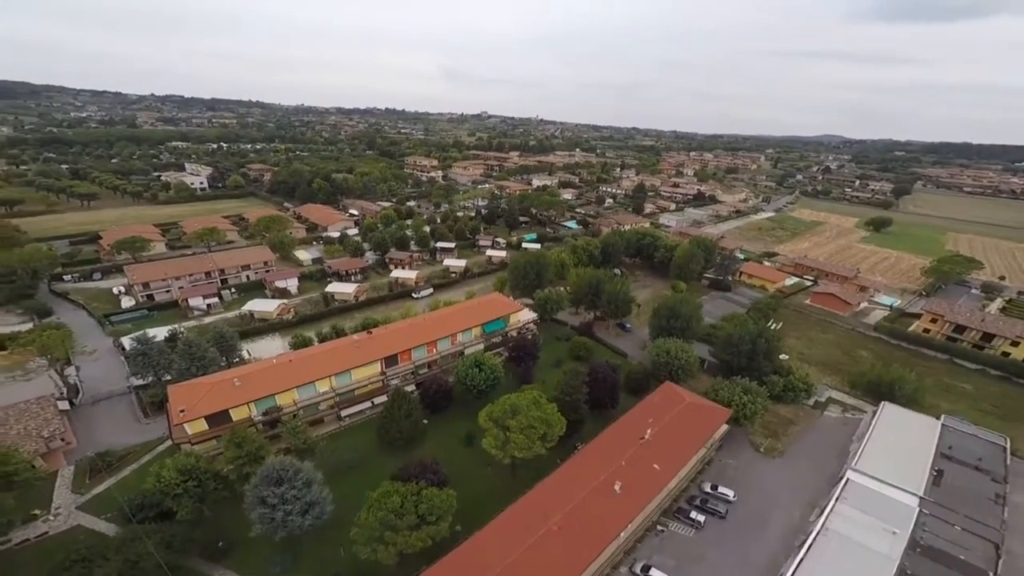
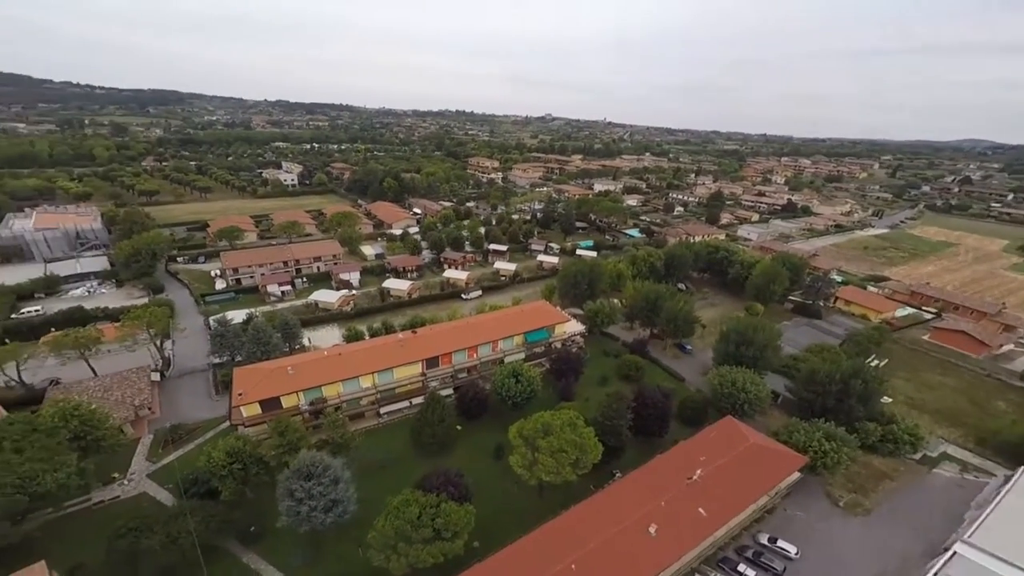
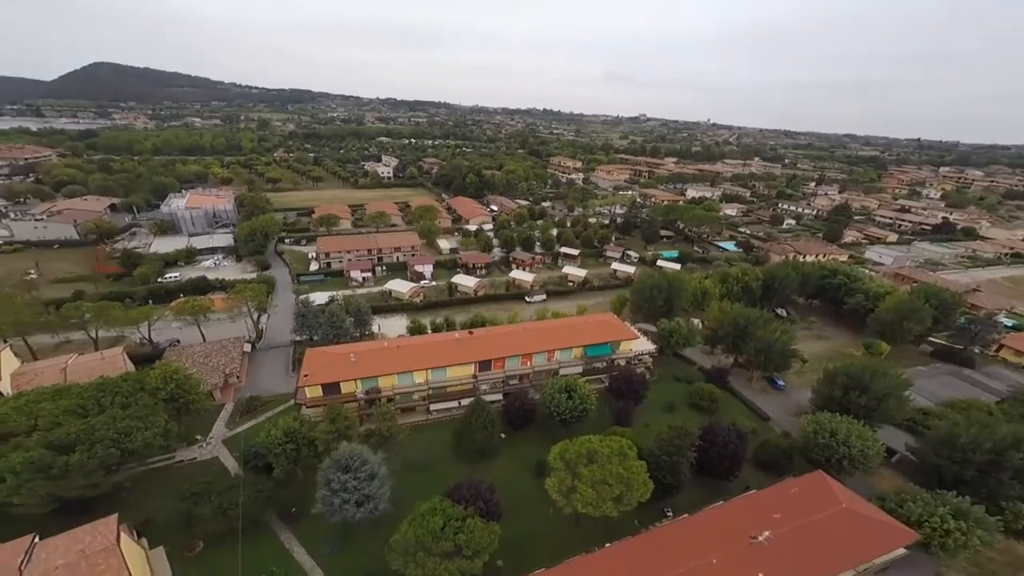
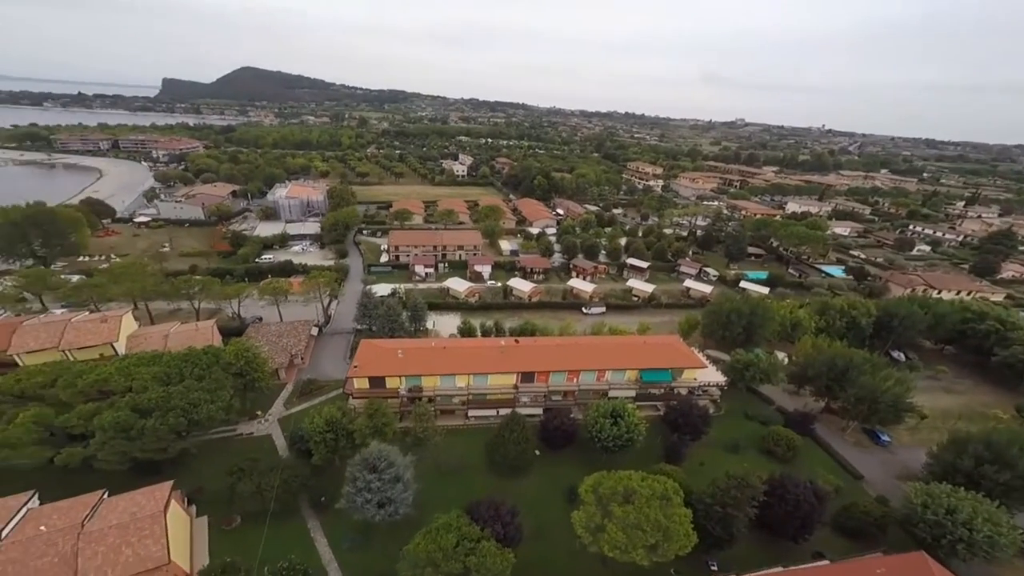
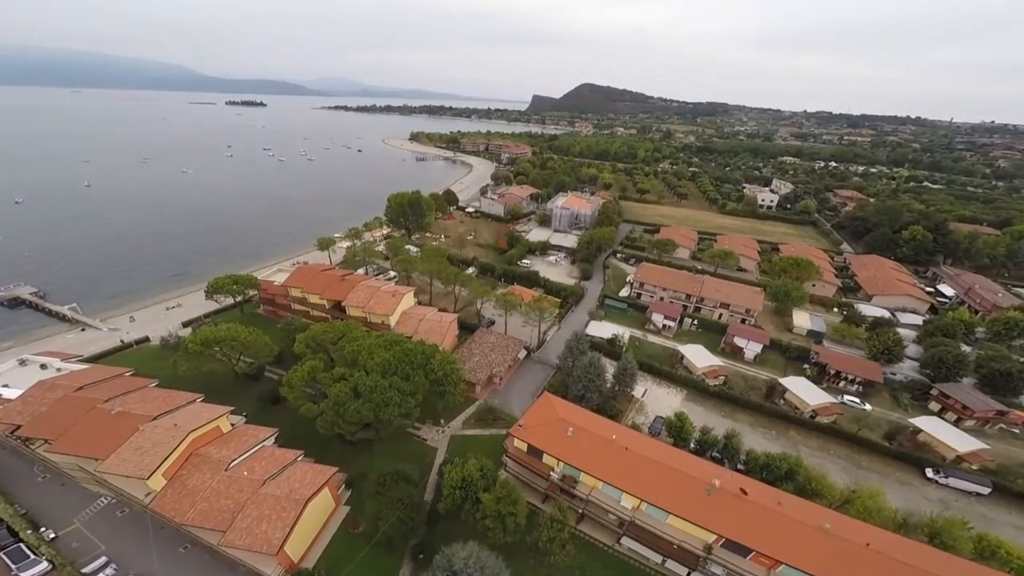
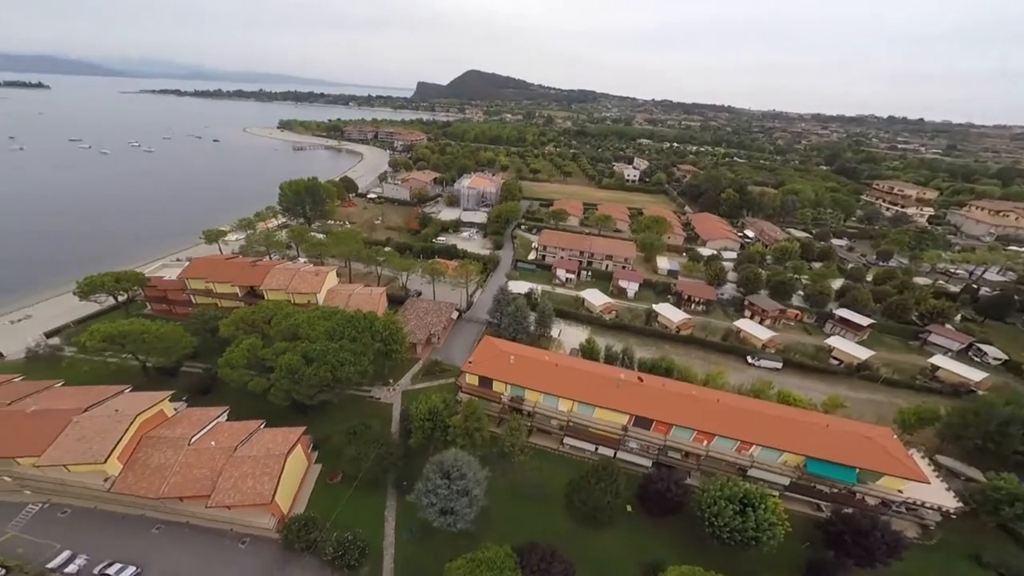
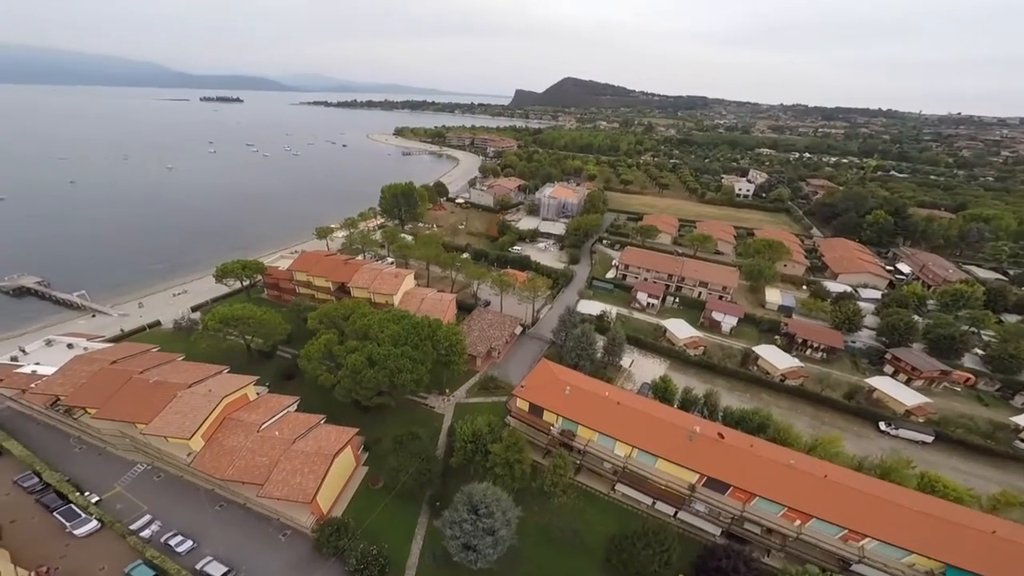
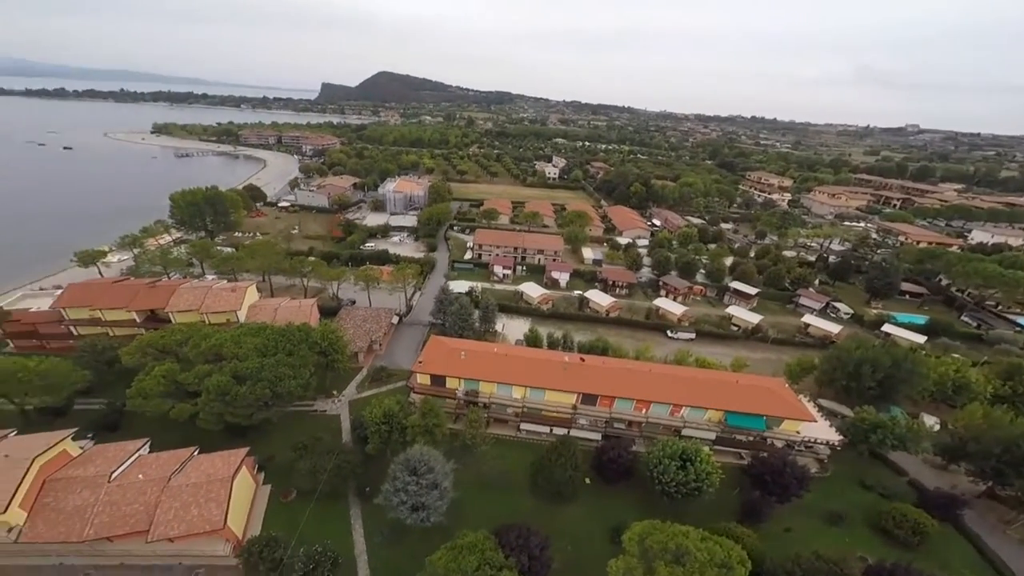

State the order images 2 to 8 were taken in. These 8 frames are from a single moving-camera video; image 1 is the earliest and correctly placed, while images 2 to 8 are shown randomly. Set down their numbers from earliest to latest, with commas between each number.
2, 3, 4, 8, 6, 7, 5
